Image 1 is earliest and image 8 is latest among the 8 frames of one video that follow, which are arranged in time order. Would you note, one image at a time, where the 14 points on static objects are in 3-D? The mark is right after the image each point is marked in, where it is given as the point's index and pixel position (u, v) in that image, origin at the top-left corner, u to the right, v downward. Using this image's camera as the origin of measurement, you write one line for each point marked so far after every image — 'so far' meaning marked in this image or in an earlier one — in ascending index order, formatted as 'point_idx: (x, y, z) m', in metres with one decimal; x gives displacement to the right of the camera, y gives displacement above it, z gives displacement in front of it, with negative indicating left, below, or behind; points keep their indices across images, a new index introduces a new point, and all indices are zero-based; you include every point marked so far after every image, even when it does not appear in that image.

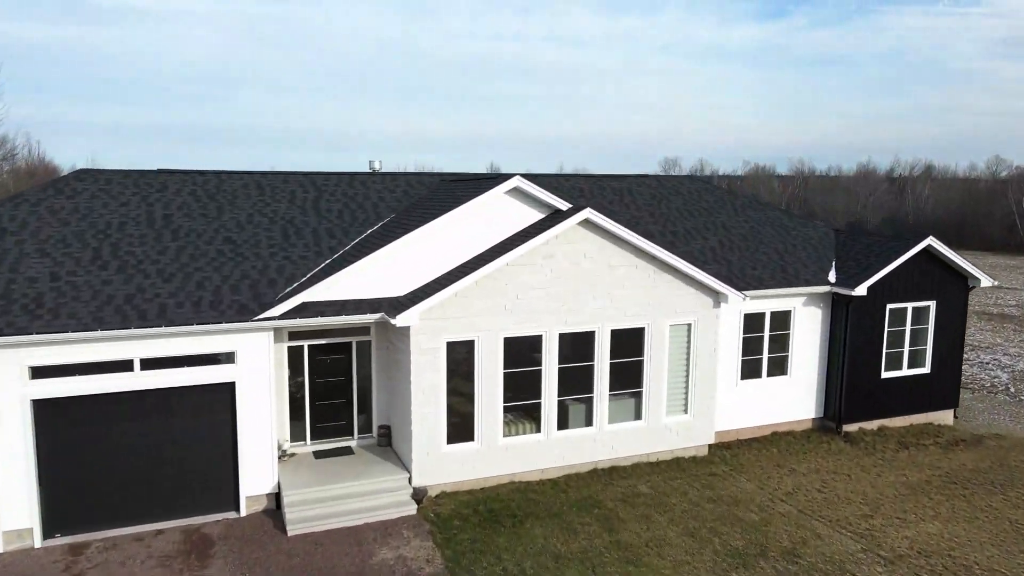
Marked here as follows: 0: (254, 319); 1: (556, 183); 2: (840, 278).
0: (-1.5, -0.2, +3.7) m
1: (+0.4, +1.0, +5.8) m
2: (+2.6, +0.1, +5.1) m
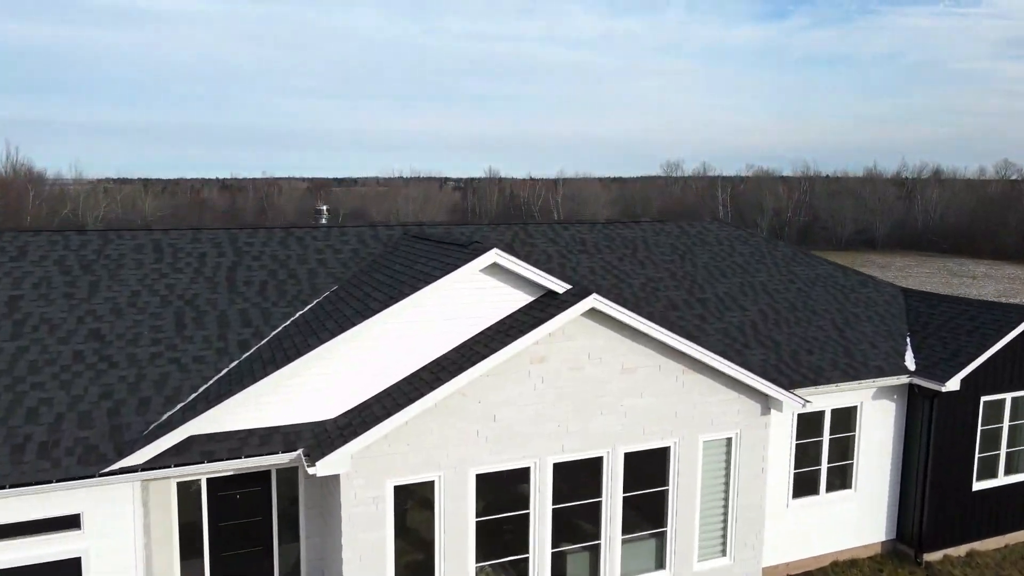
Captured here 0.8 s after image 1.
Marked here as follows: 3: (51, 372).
0: (-1.6, -0.7, +2.5) m
1: (+0.3, +0.4, +4.6) m
2: (+2.5, -0.5, +3.9) m
3: (-2.1, -0.4, +2.9) m
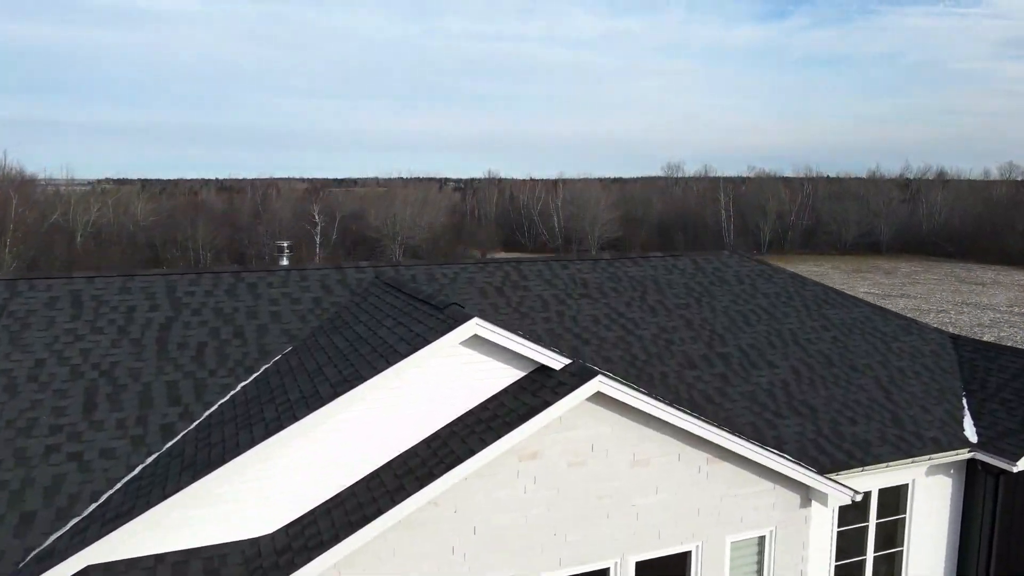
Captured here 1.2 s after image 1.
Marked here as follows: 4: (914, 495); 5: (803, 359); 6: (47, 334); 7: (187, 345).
0: (-1.7, -1.0, +1.9) m
1: (+0.2, +0.1, +4.0) m
2: (+2.5, -0.8, +3.3) m
3: (-2.1, -0.7, +2.3) m
4: (+2.1, -1.1, +3.3) m
5: (+1.7, -0.4, +3.6) m
6: (-2.1, -0.2, +2.9) m
7: (-1.5, -0.3, +3.0) m
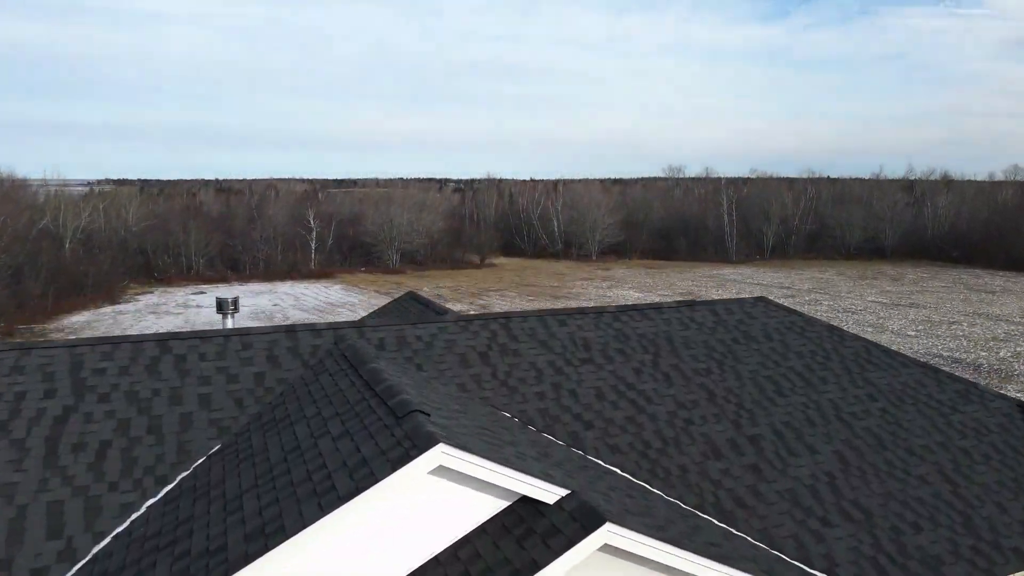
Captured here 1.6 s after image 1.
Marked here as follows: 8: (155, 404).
0: (-1.7, -1.3, +1.3) m
1: (+0.2, -0.2, +3.4) m
2: (+2.4, -1.1, +2.7) m
3: (-2.2, -1.0, +1.6) m
4: (+2.0, -1.4, +2.7) m
5: (+1.6, -0.7, +3.0) m
6: (-2.2, -0.5, +2.3) m
7: (-1.6, -0.6, +2.4) m
8: (-1.4, -0.5, +2.6) m
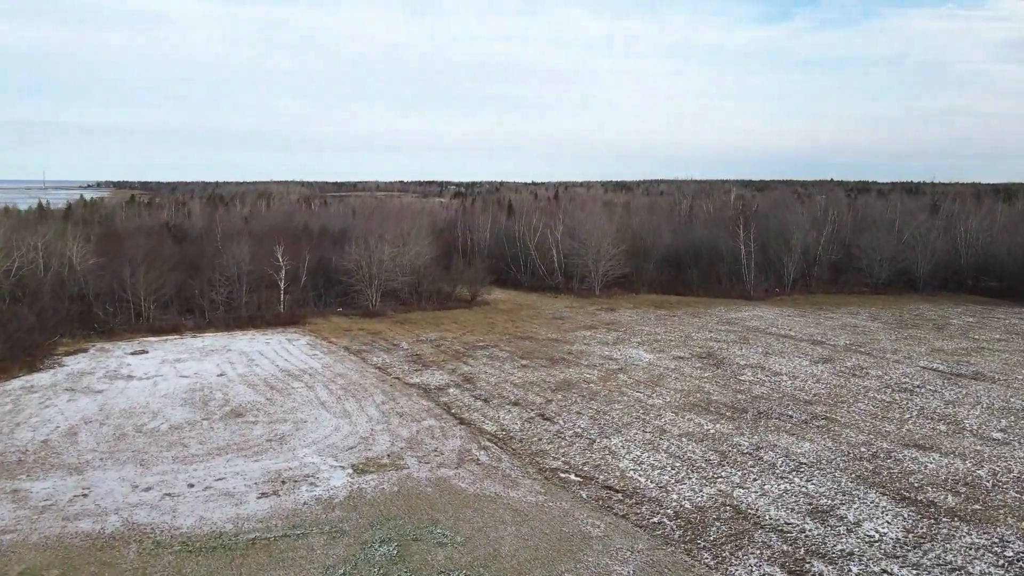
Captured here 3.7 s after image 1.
0: (-2.1, -3.4, -2.4) m
1: (-0.2, -2.3, -0.3) m
2: (+2.0, -3.1, -1.0) m
3: (-2.6, -3.0, -2.0) m
4: (+1.6, -3.4, -1.0) m
5: (+1.2, -2.8, -0.7) m
6: (-2.6, -2.6, -1.4) m
7: (-2.0, -2.6, -1.3) m
8: (-1.8, -2.5, -1.1) m
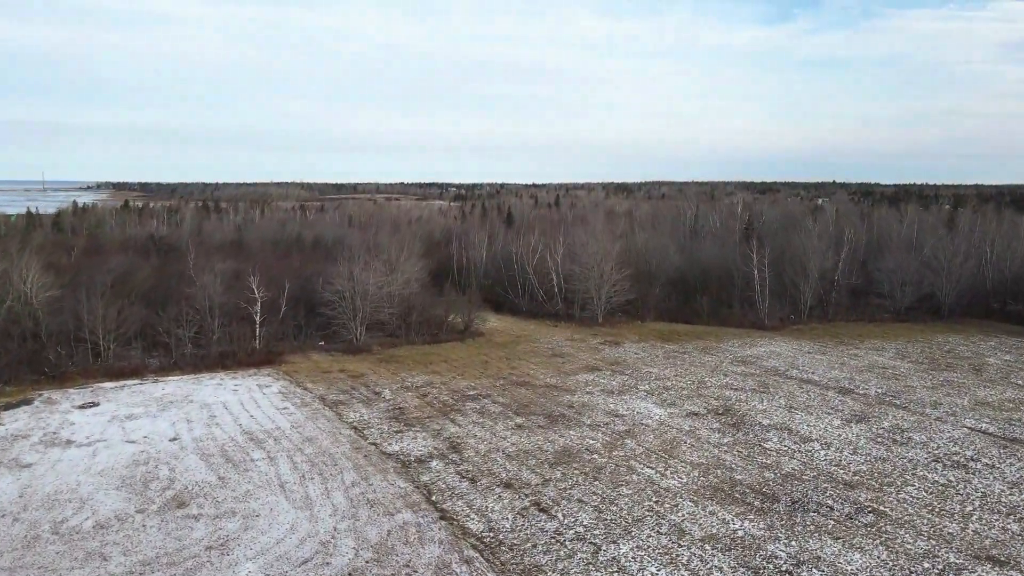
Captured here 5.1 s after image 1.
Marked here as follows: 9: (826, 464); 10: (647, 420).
0: (-2.4, -4.8, -4.8) m
1: (-0.4, -3.7, -2.7) m
2: (+1.8, -4.6, -3.4) m
3: (-2.8, -4.5, -4.4) m
4: (+1.4, -4.9, -3.4) m
5: (+1.0, -4.2, -3.1) m
6: (-2.8, -4.0, -3.8) m
7: (-2.2, -4.1, -3.7) m
8: (-2.1, -3.9, -3.5) m
9: (+7.7, -4.3, +15.7) m
10: (+4.1, -4.0, +19.2) m
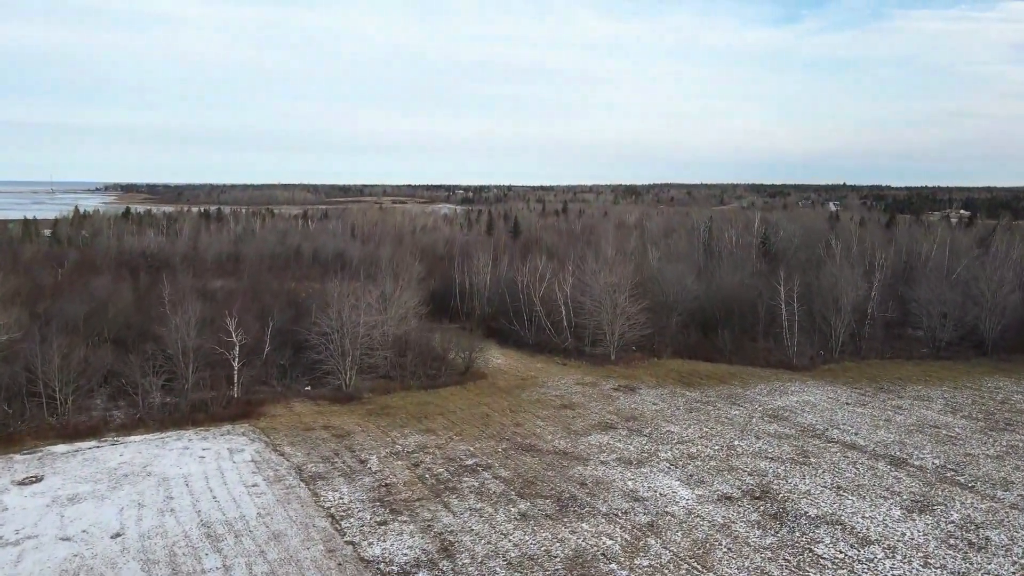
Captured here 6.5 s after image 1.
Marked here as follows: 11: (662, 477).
0: (-2.6, -6.4, -7.4) m
1: (-0.6, -5.3, -5.4) m
2: (+1.6, -6.2, -6.1) m
3: (-3.0, -6.1, -7.1) m
4: (+1.2, -6.5, -6.1) m
5: (+0.8, -5.8, -5.8) m
6: (-3.0, -5.6, -6.5) m
7: (-2.4, -5.7, -6.4) m
8: (-2.2, -5.5, -6.2) m
9: (+7.8, -6.0, +12.9) m
10: (+4.2, -5.6, +16.4) m
11: (+4.3, -5.4, +18.5) m
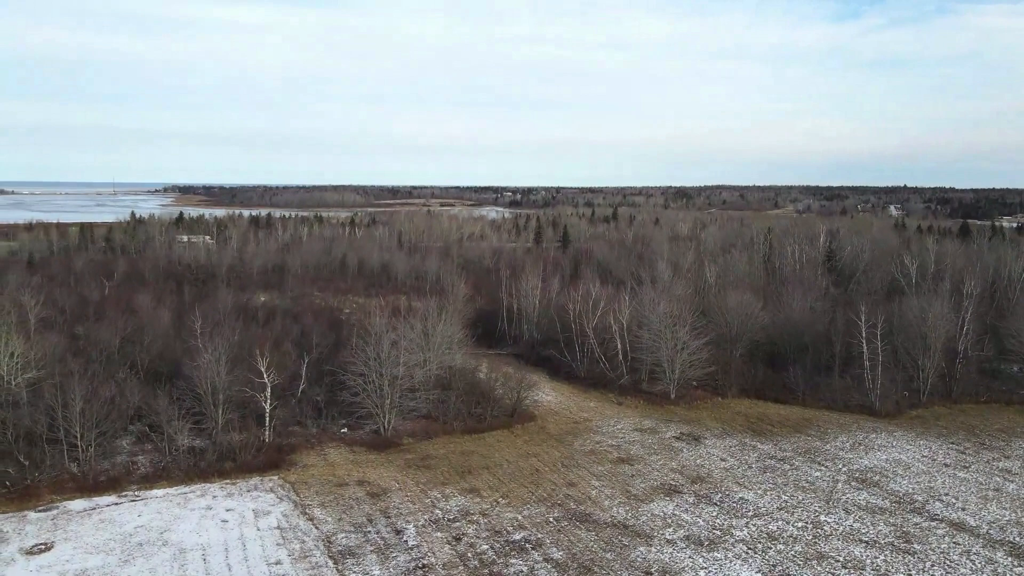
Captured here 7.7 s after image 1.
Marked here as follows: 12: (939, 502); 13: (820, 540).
0: (-3.0, -7.8, -9.5) m
1: (-0.9, -6.7, -7.5) m
2: (+1.2, -7.6, -8.4) m
3: (-3.4, -7.4, -9.1) m
4: (+0.9, -7.9, -8.4) m
5: (+0.5, -7.3, -8.0) m
6: (-3.3, -7.0, -8.5) m
7: (-2.8, -7.0, -8.4) m
8: (-2.6, -6.9, -8.2) m
9: (+8.7, -7.6, +10.1) m
10: (+5.4, -7.1, +13.9) m
11: (+5.6, -6.8, +15.9) m
12: (+13.3, -6.5, +19.7) m
13: (+8.3, -6.7, +17.2) m
